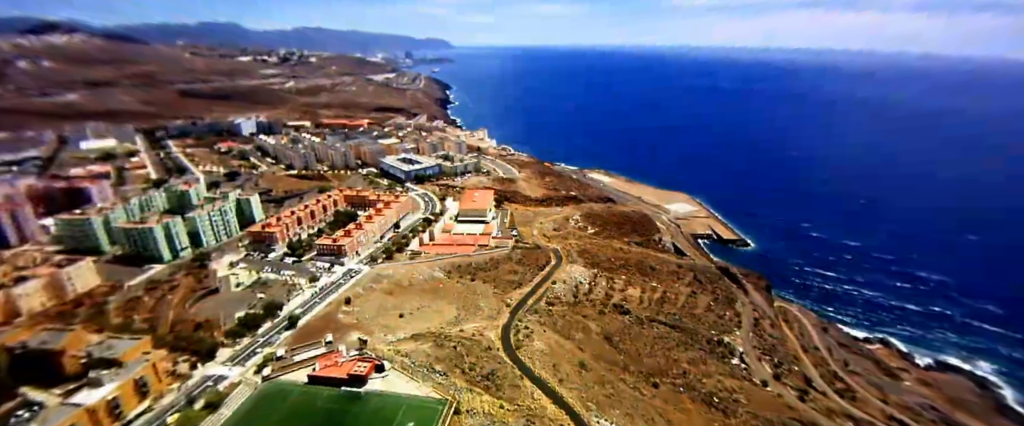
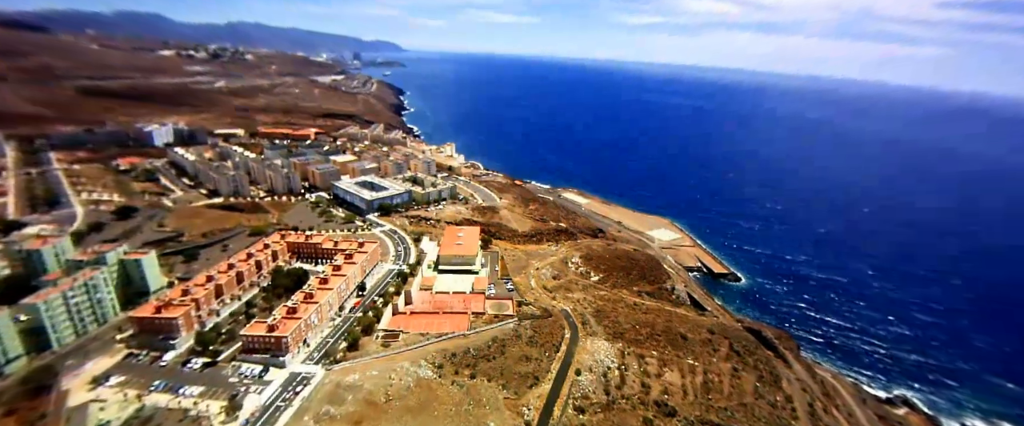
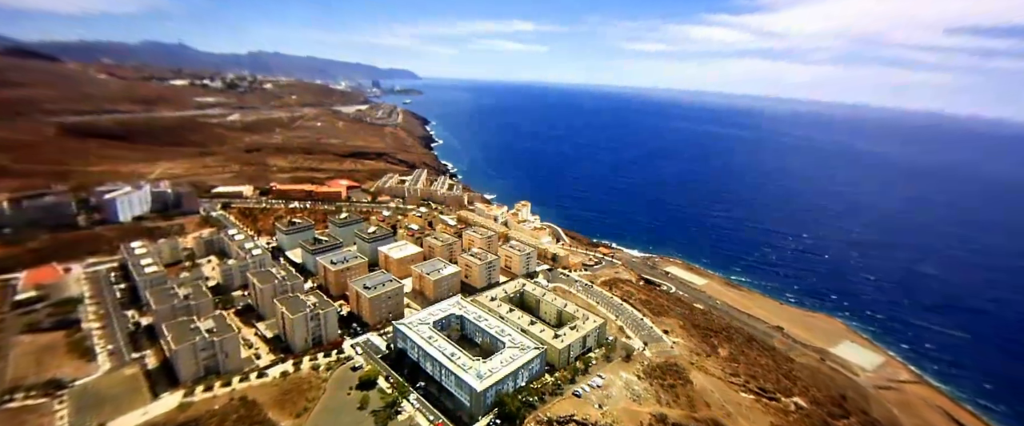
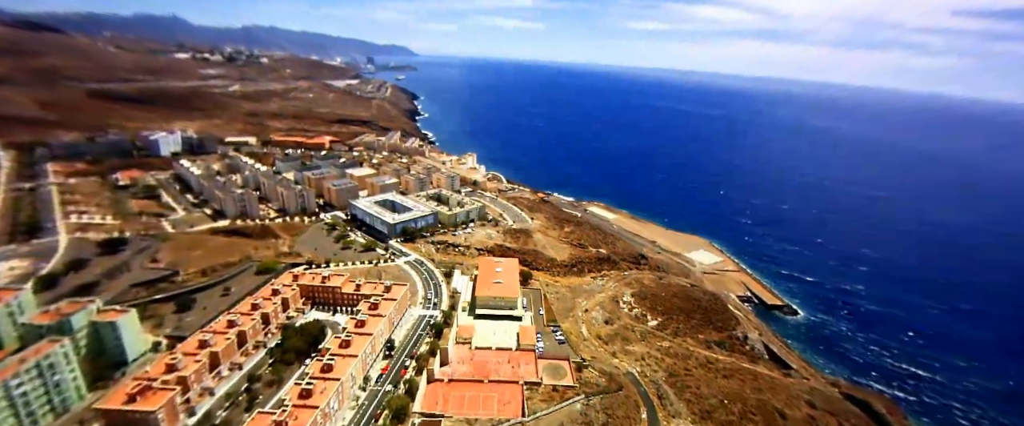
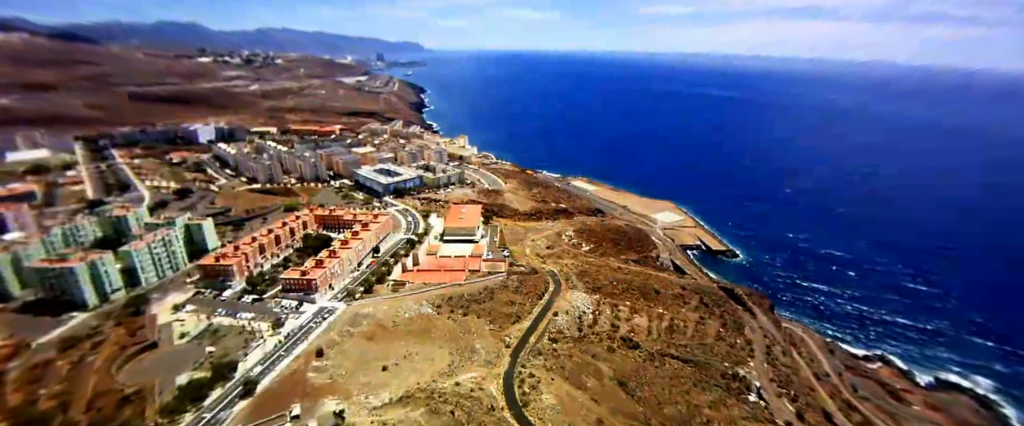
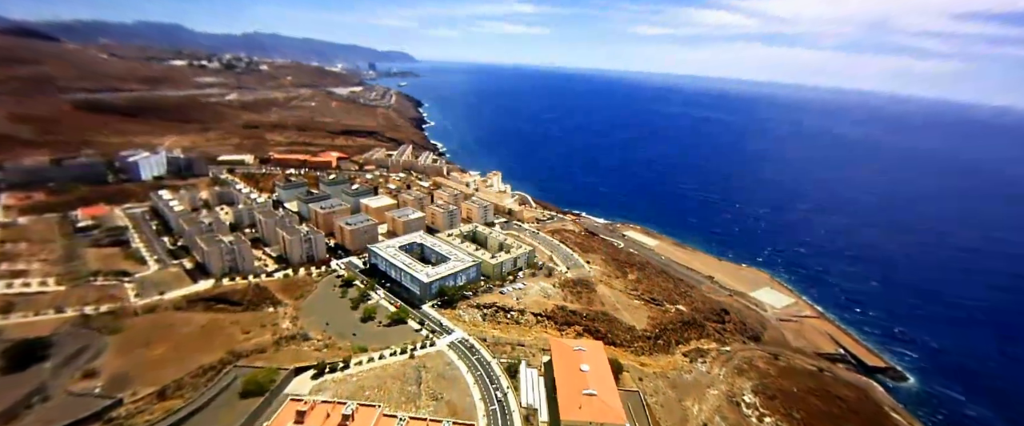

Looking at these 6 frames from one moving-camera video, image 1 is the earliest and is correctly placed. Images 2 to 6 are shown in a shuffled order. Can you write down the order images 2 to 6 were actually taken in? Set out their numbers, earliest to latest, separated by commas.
5, 2, 4, 6, 3
